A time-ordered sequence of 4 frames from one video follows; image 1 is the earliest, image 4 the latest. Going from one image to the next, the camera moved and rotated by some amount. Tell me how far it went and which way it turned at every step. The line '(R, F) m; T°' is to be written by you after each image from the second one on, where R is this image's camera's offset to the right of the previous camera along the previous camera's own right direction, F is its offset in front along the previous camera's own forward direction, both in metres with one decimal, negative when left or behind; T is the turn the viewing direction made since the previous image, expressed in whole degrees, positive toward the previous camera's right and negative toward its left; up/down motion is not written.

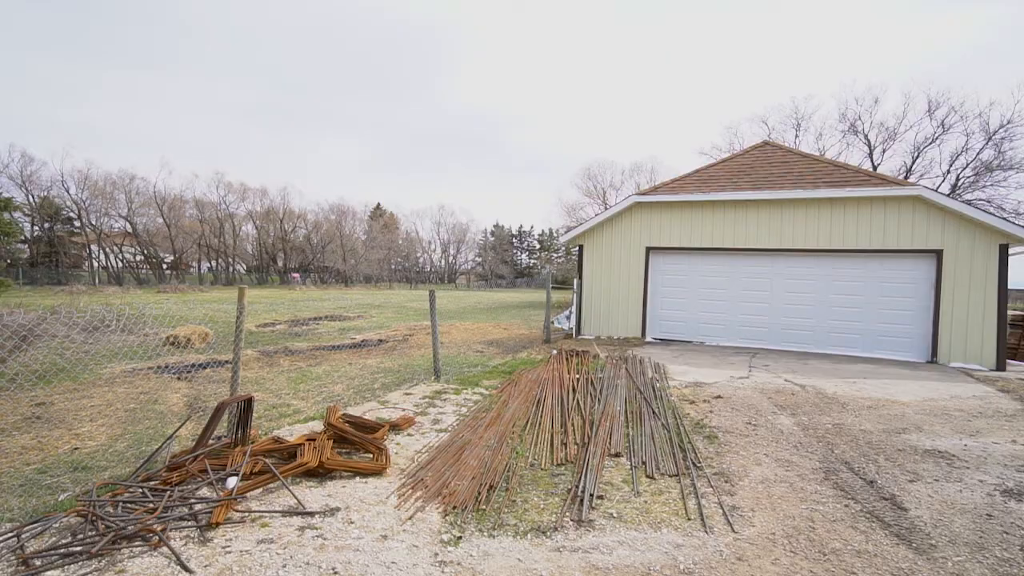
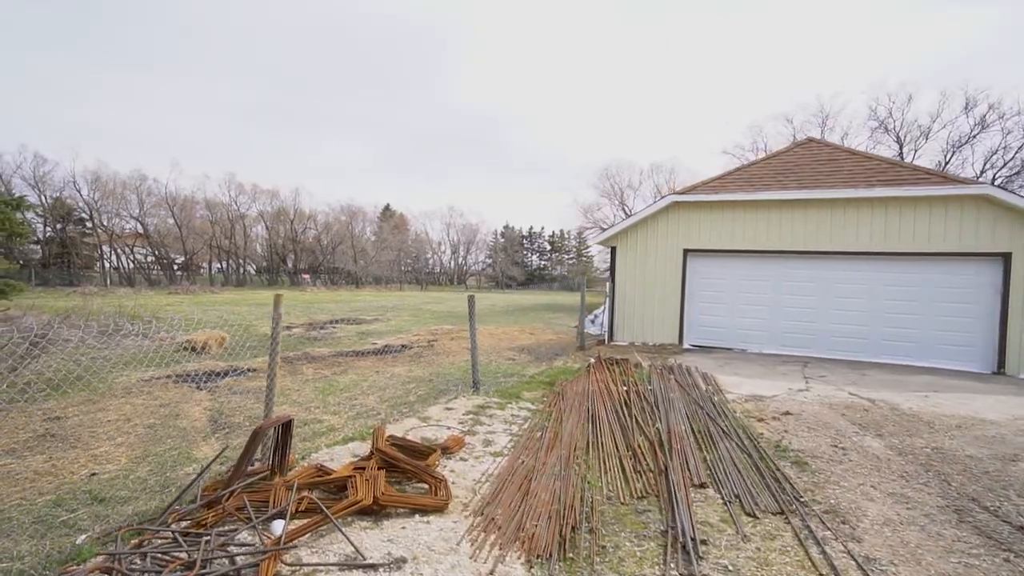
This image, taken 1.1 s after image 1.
(-0.4, +0.4) m; -1°
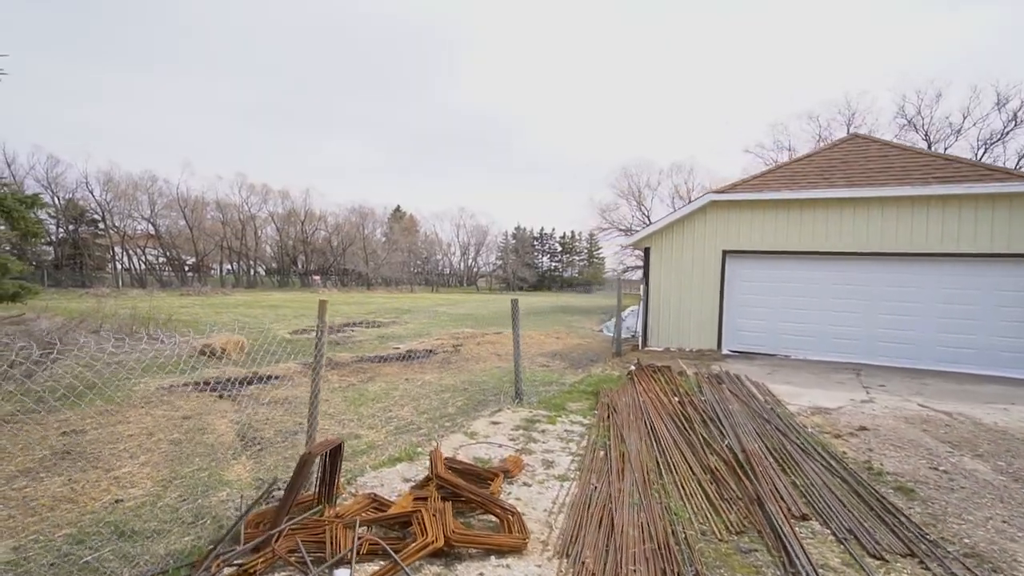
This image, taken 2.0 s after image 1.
(-0.4, +0.4) m; -1°
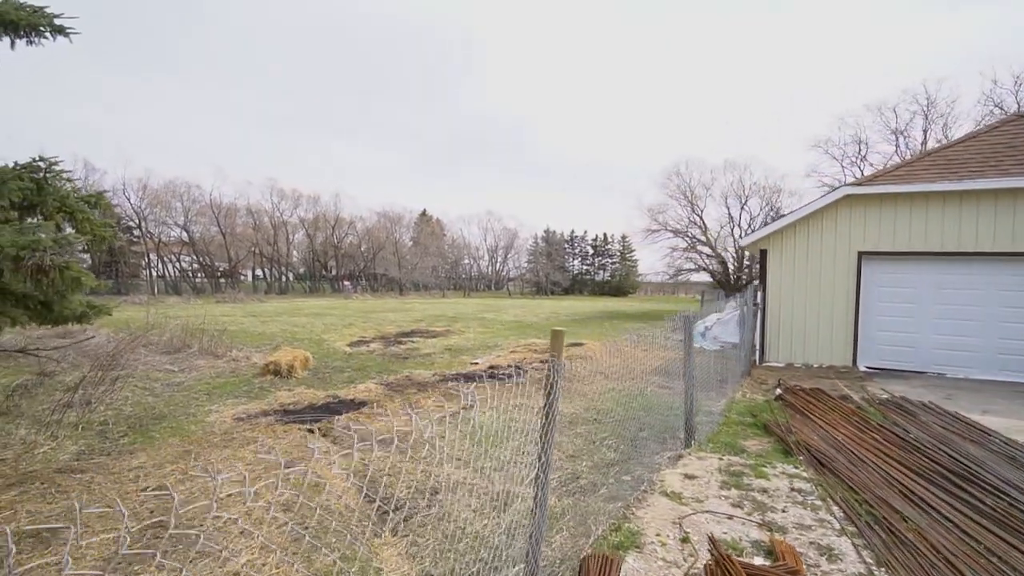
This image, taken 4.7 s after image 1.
(-1.1, +1.0) m; -2°
